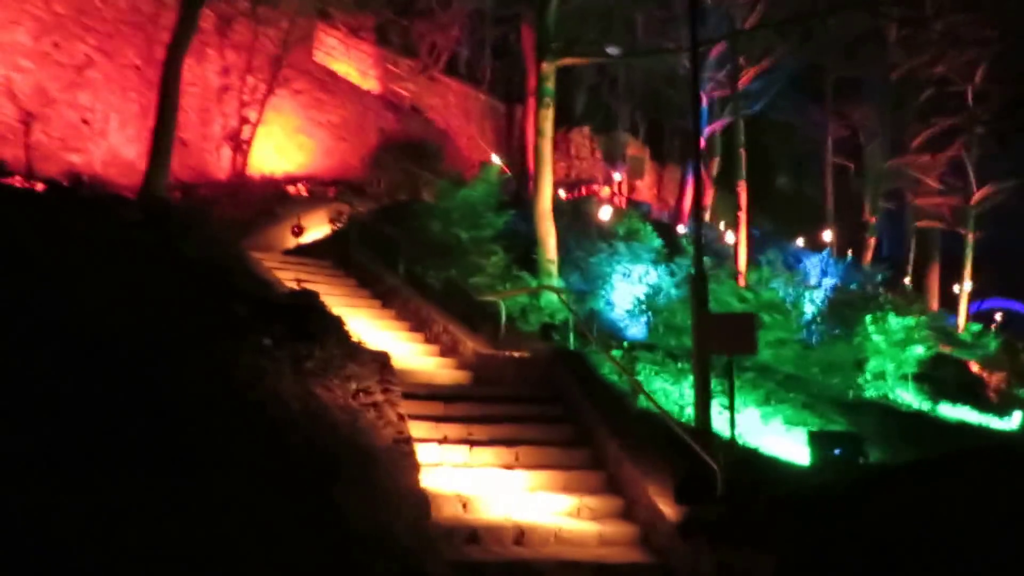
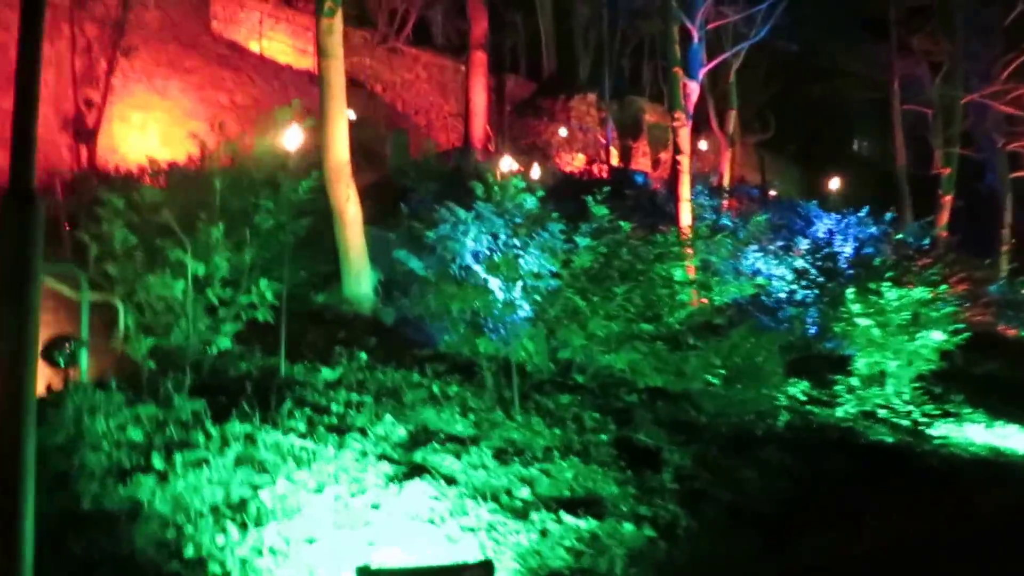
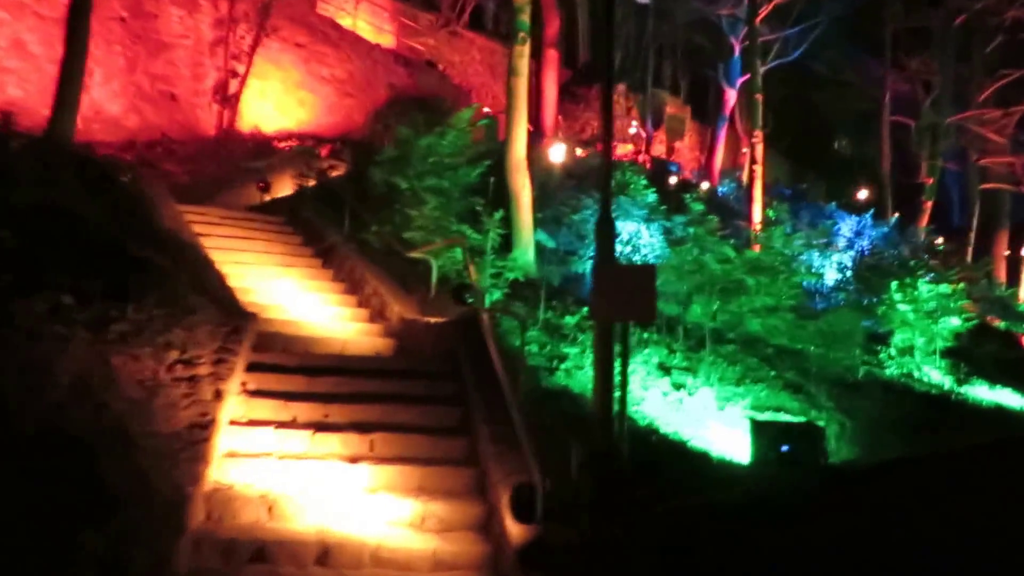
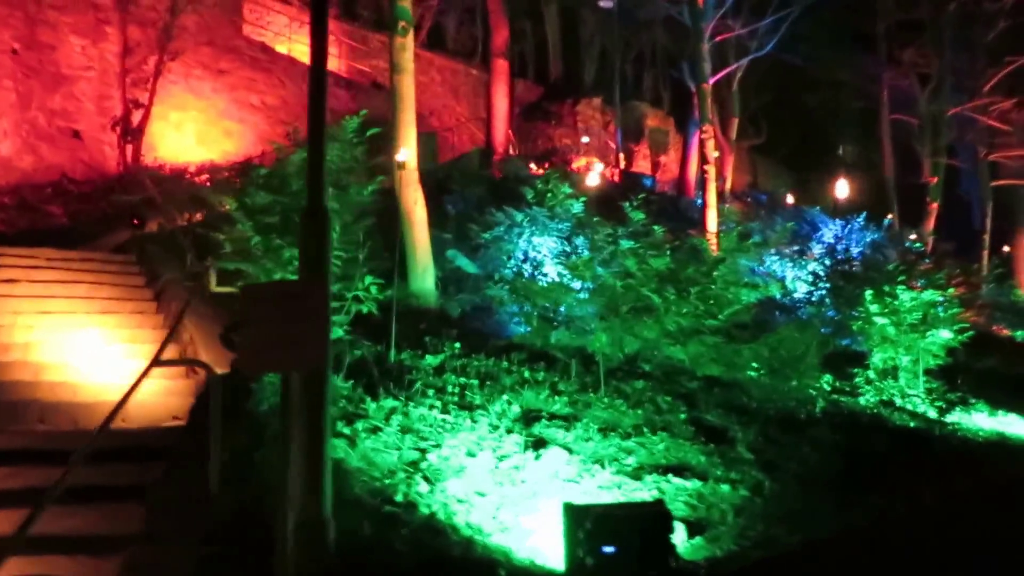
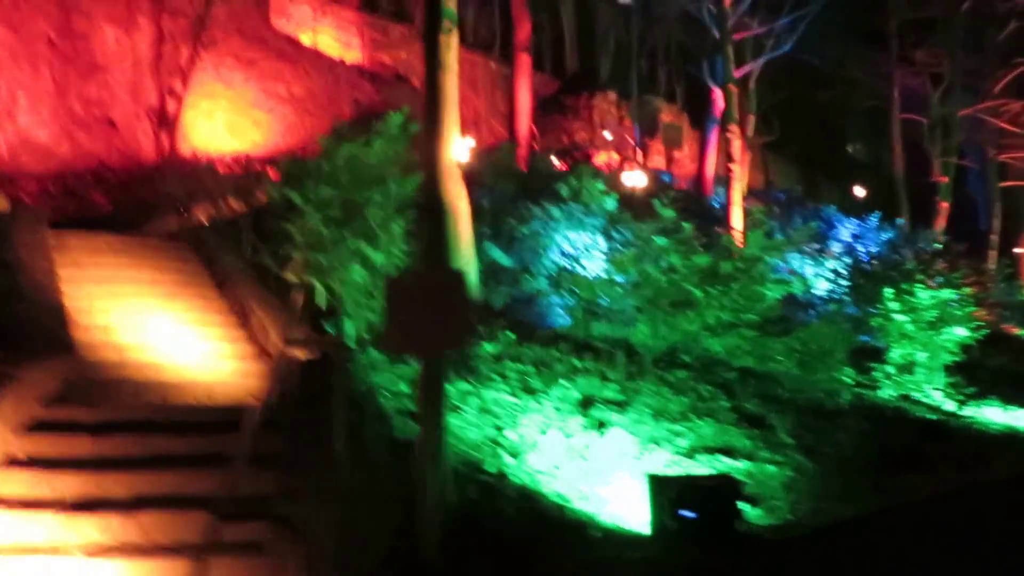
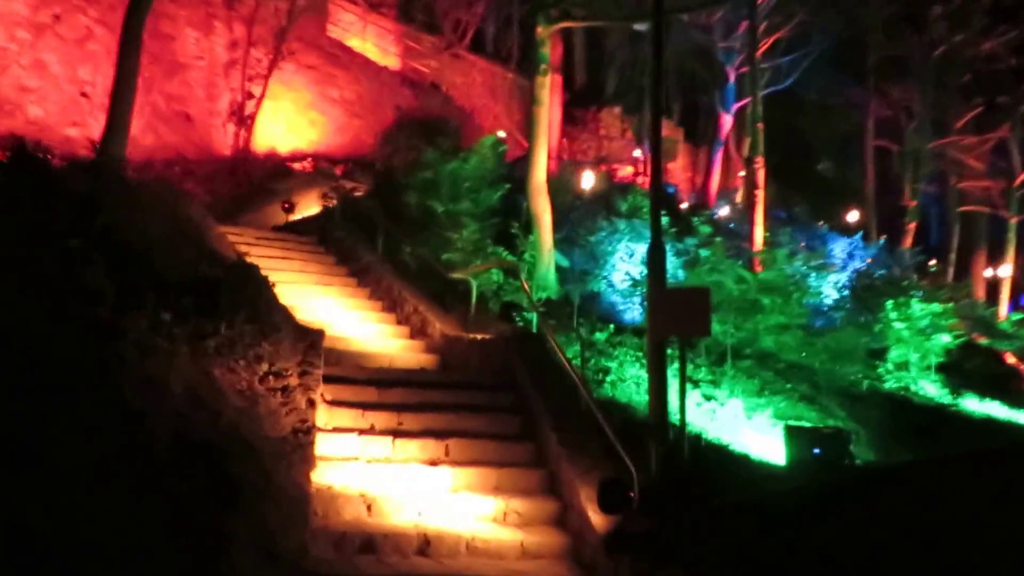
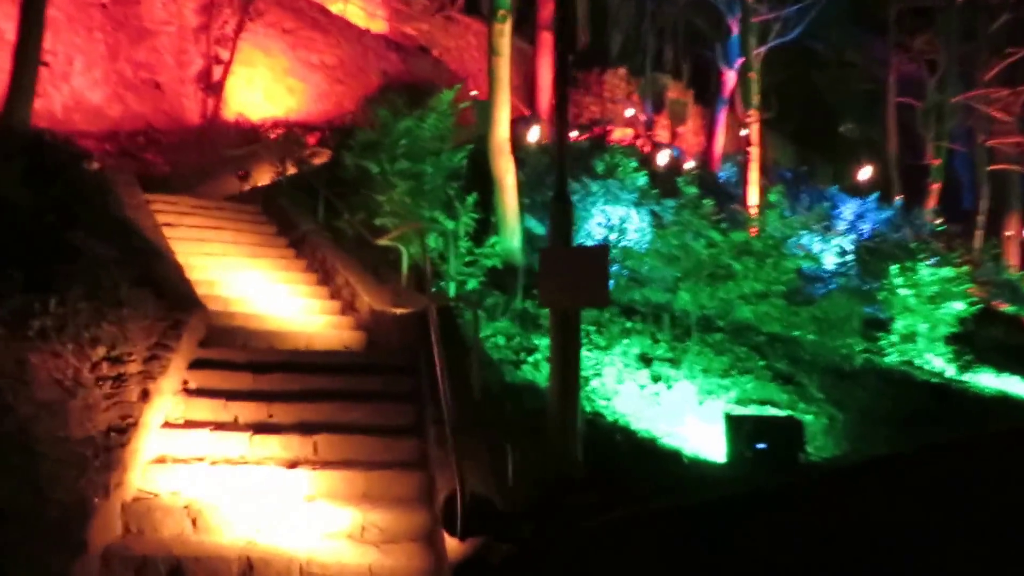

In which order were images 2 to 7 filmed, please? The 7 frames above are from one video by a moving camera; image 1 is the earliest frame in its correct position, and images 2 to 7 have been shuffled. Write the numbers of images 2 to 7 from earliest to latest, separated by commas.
6, 3, 7, 5, 4, 2
